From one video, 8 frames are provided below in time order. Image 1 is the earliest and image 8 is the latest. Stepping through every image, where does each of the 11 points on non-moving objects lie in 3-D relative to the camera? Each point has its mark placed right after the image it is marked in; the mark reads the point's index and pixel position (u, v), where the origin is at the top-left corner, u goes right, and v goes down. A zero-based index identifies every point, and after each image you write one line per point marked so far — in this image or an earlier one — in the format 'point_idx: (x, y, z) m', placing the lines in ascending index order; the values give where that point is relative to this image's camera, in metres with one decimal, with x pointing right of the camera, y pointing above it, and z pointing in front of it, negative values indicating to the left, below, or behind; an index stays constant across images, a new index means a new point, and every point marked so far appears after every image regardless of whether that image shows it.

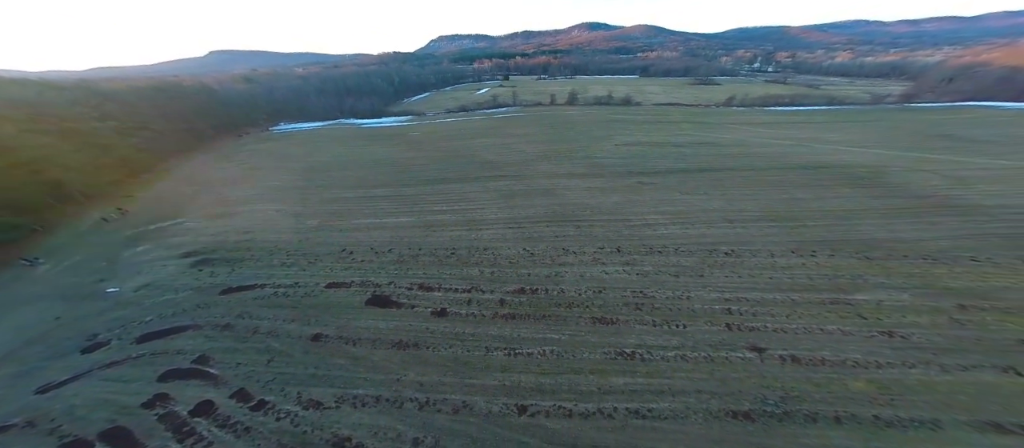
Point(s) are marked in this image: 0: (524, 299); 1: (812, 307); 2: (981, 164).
0: (+0.3, -2.3, +9.4) m
1: (+8.3, -2.2, +8.5) m
2: (+23.6, +3.0, +16.6) m
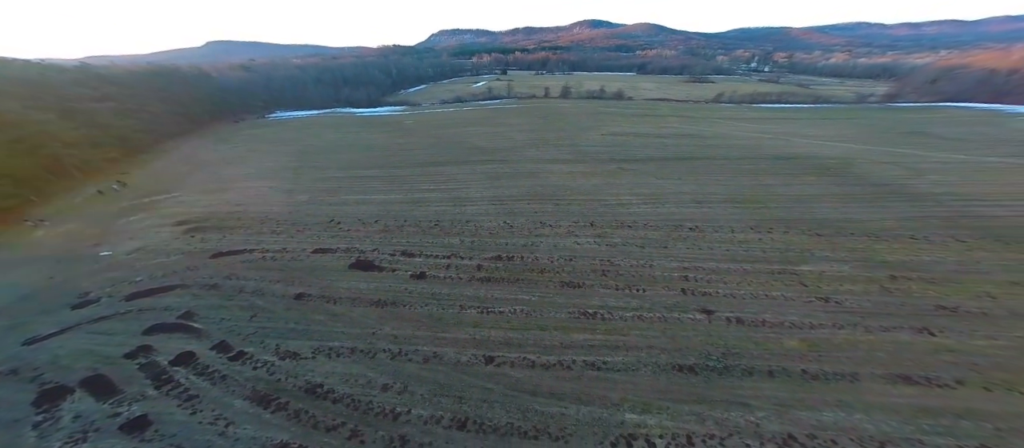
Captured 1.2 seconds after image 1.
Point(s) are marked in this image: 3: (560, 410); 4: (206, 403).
0: (-0.5, -1.4, +10.0) m
1: (+7.5, -1.5, +9.2) m
2: (+22.8, +3.5, +17.3) m
3: (+1.0, -3.6, +5.6) m
4: (-5.6, -3.3, +5.5) m
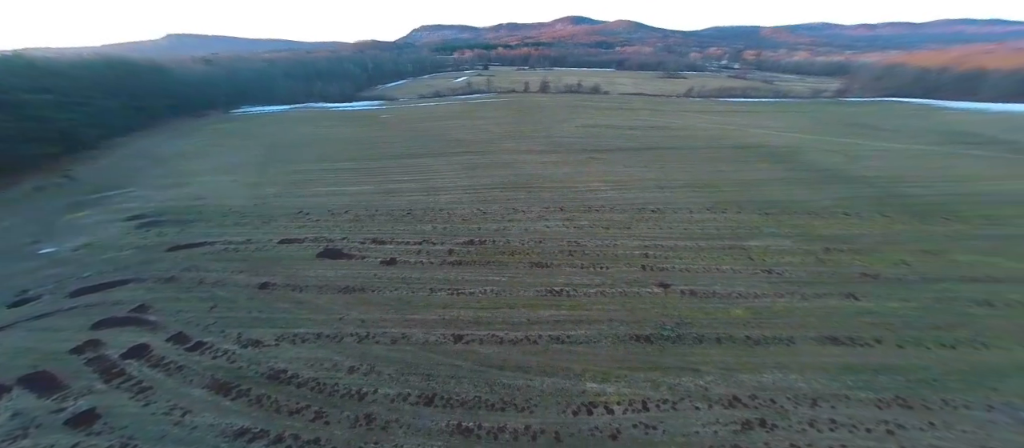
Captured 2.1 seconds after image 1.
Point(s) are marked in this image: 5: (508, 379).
0: (-1.6, -1.0, +10.3) m
1: (+6.5, -0.9, +9.8) m
2: (+21.3, +4.5, +18.6) m
3: (+0.3, -3.2, +5.9) m
4: (-6.3, -3.0, +5.4) m
5: (-0.1, -3.1, +6.0) m
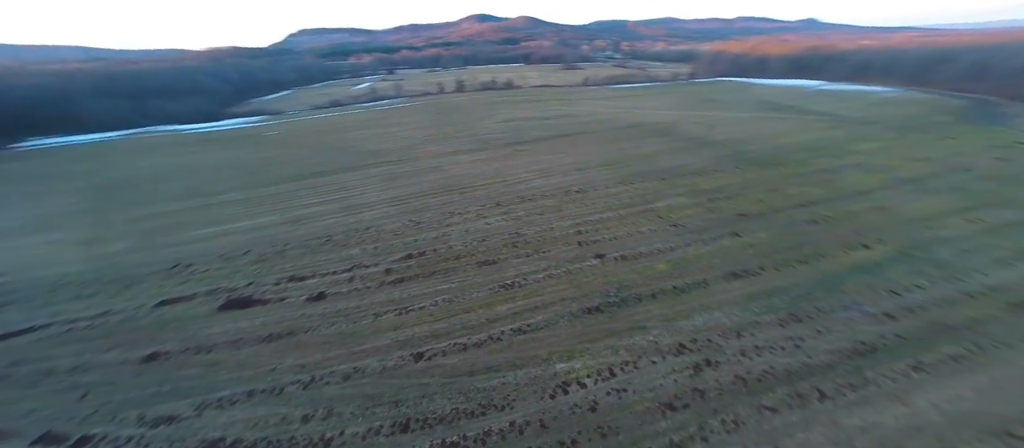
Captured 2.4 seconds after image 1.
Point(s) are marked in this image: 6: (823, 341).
0: (-3.2, -1.3, +9.8) m
1: (+4.6, +0.1, +11.0) m
2: (+16.2, +7.7, +22.5) m
3: (-0.2, -3.1, +5.9) m
4: (-6.5, -4.0, +4.1) m
5: (-0.6, -3.1, +5.9) m
6: (+6.4, -2.4, +6.3) m
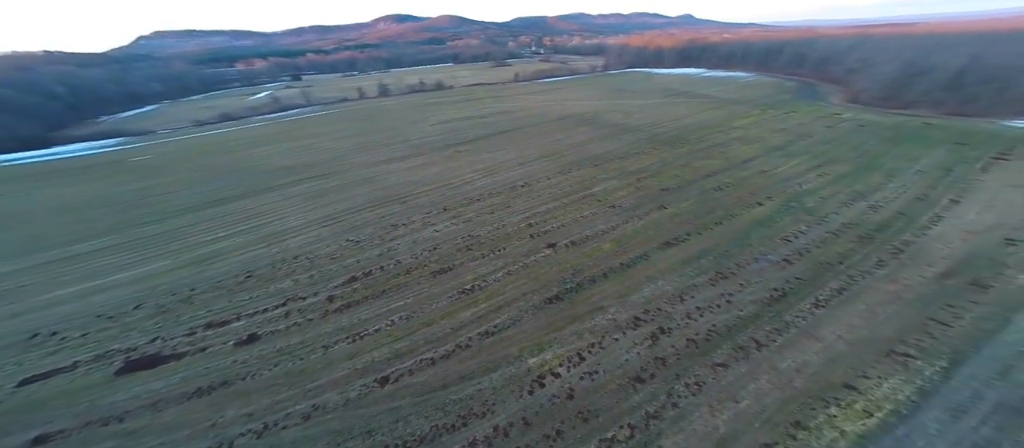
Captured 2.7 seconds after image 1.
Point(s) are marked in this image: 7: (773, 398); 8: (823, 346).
0: (-4.5, -1.8, +9.1) m
1: (+2.8, +0.6, +11.6) m
2: (+11.3, +9.6, +24.7) m
3: (-0.7, -3.2, +5.8) m
4: (-6.5, -4.9, +3.1) m
5: (-1.1, -3.2, +5.8) m
6: (+5.6, -1.6, +7.3) m
7: (+4.3, -2.8, +4.9) m
8: (+5.9, -2.1, +5.8) m
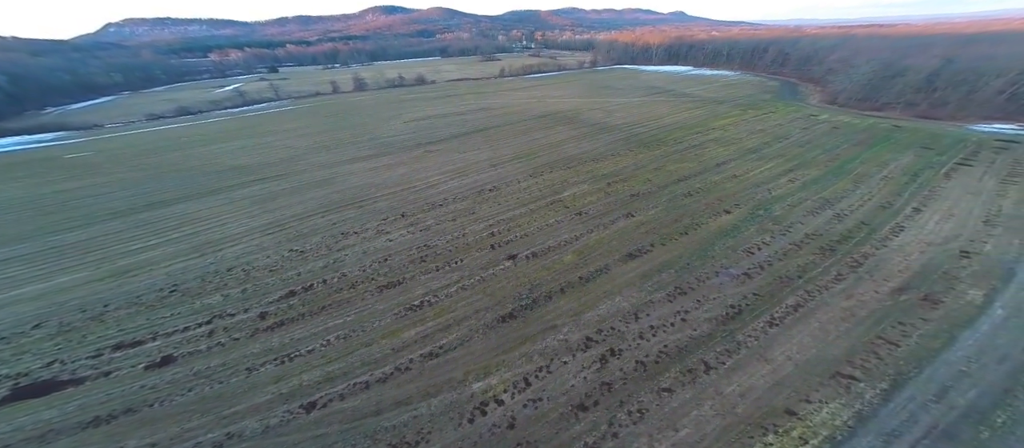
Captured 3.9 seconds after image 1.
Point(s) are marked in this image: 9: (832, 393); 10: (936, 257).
0: (-5.9, -2.0, +8.5) m
1: (+1.4, +0.4, +11.0) m
2: (+9.6, +9.6, +24.2) m
3: (-2.0, -3.5, +5.3) m
4: (-7.7, -5.2, +2.4) m
5: (-2.4, -3.5, +5.2) m
6: (+4.3, -1.9, +6.9) m
7: (+3.0, -3.1, +4.5) m
8: (+4.6, -2.5, +5.4) m
9: (+5.2, -2.8, +4.8) m
10: (+10.9, -0.8, +7.8) m
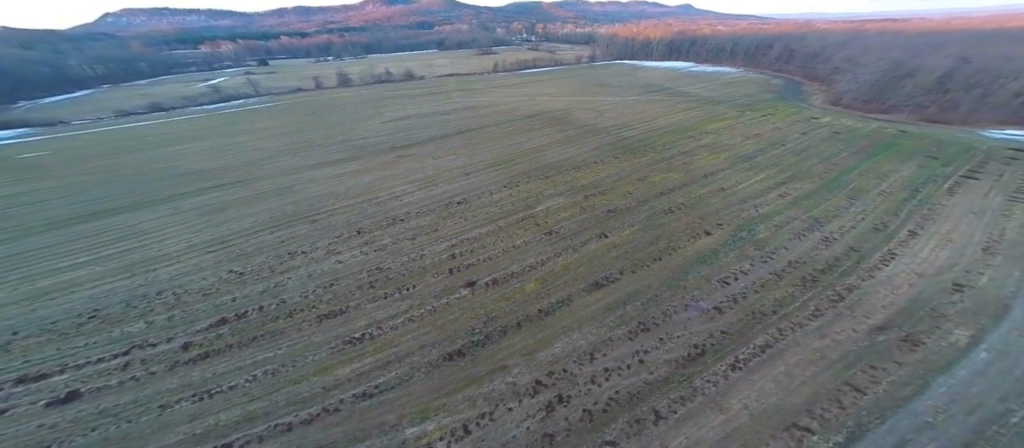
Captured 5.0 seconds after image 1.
0: (-7.1, -2.5, +7.8) m
1: (+0.2, -0.2, +10.3) m
2: (+8.7, +9.2, +23.2) m
3: (-3.3, -4.1, +4.6) m
4: (-9.0, -5.8, +1.8) m
5: (-3.6, -4.1, +4.6) m
6: (+3.1, -2.6, +6.1) m
7: (+1.8, -3.8, +3.8) m
8: (+3.4, -3.2, +4.6) m
9: (+3.9, -3.5, +4.1) m
10: (+9.7, -1.6, +7.0) m
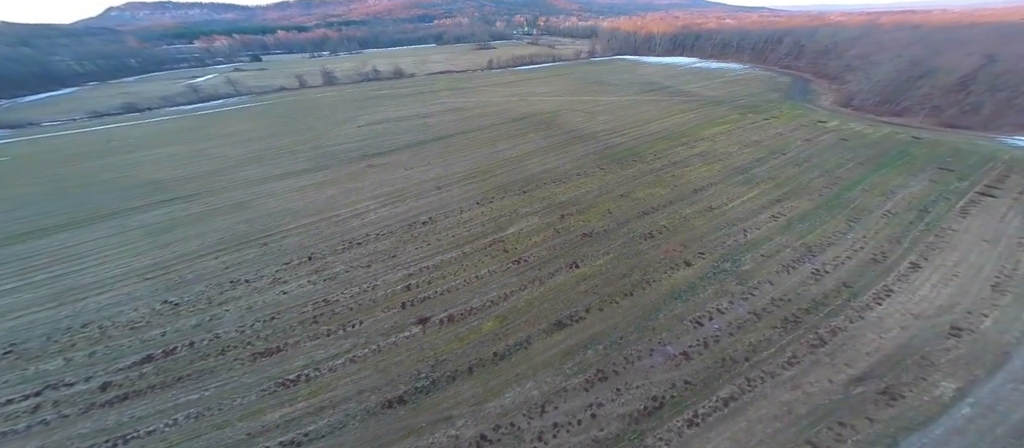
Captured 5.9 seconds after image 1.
0: (-8.2, -3.2, +7.1) m
1: (-0.8, -0.9, +9.4) m
2: (+7.9, +8.6, +22.1) m
3: (-4.5, -4.9, +3.9) m
4: (-10.2, -6.6, +1.2) m
5: (-4.8, -4.9, +3.9) m
6: (+1.9, -3.4, +5.3) m
7: (+0.6, -4.7, +3.0) m
8: (+2.2, -4.0, +3.8) m
9: (+2.8, -4.3, +3.3) m
10: (+8.6, -2.4, +6.0) m
